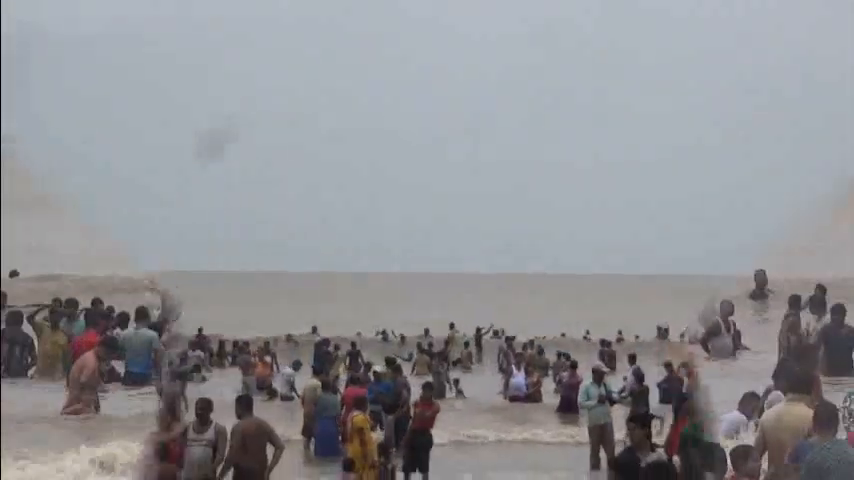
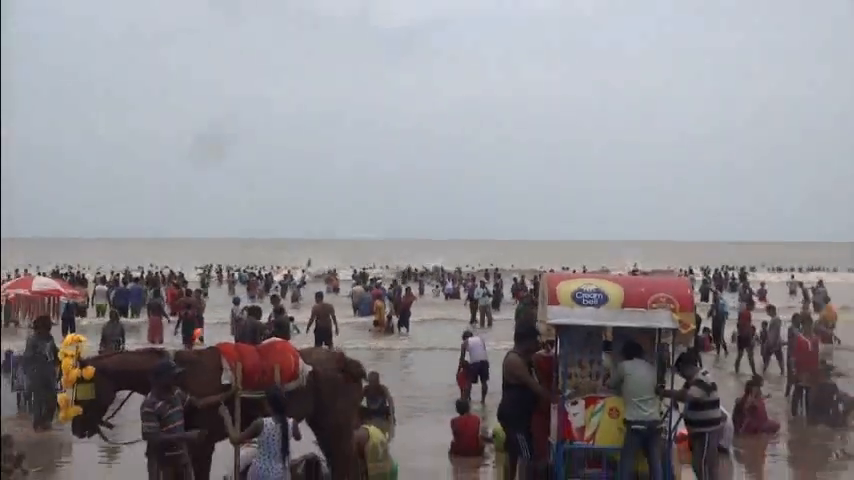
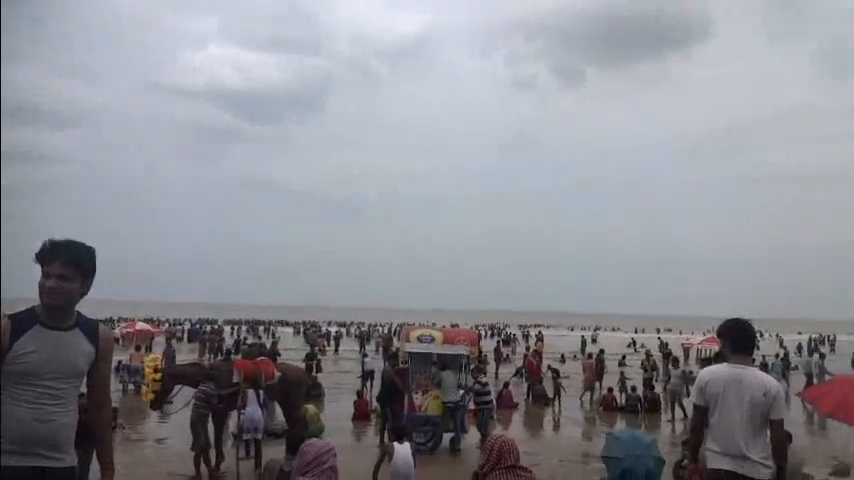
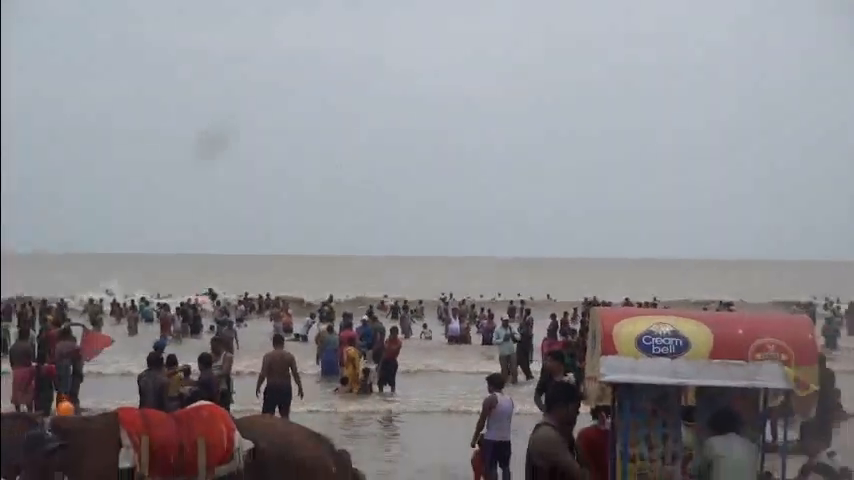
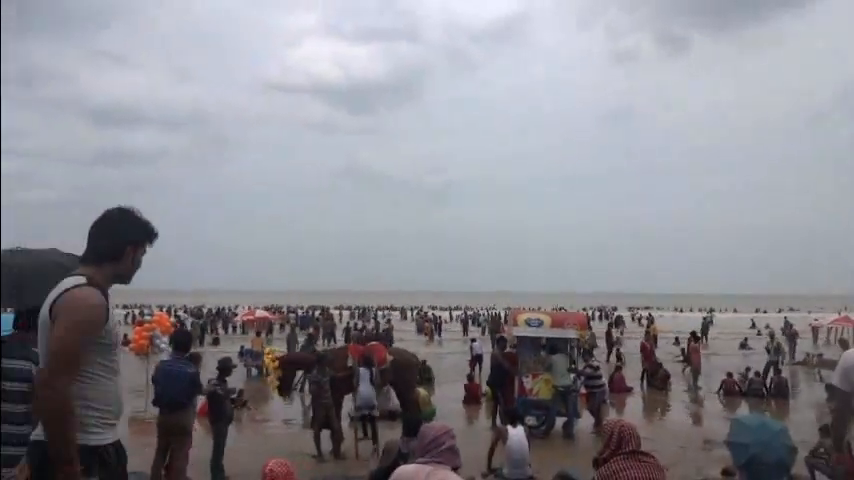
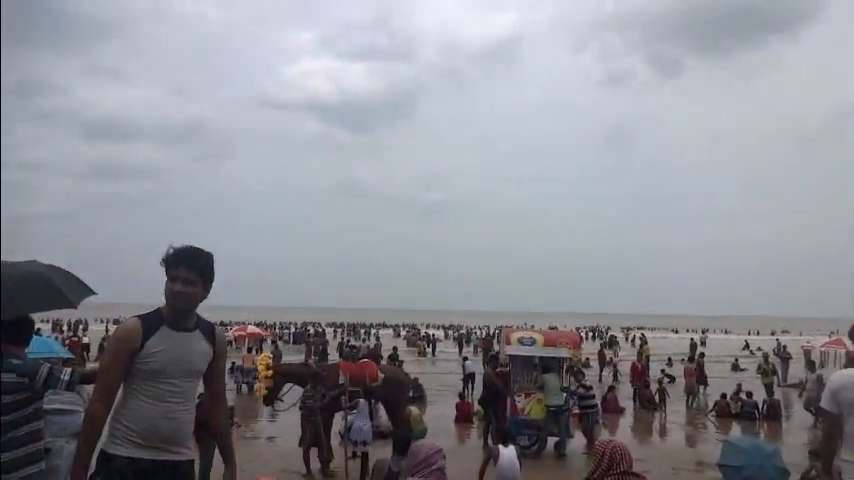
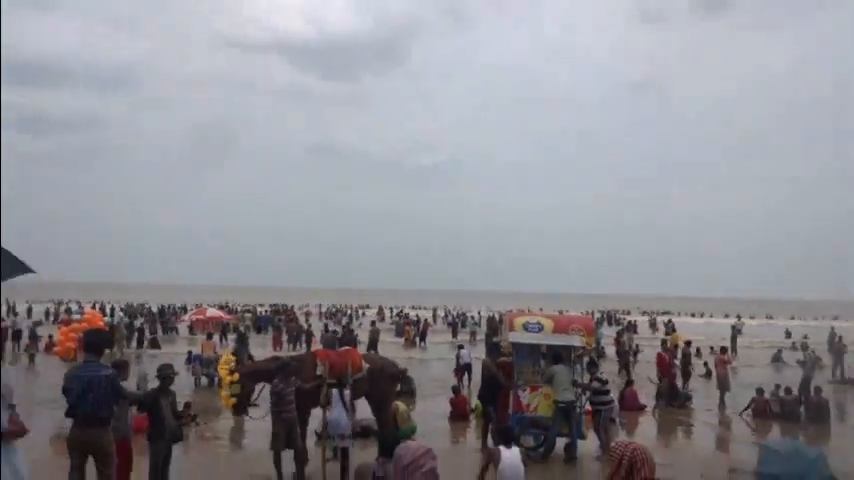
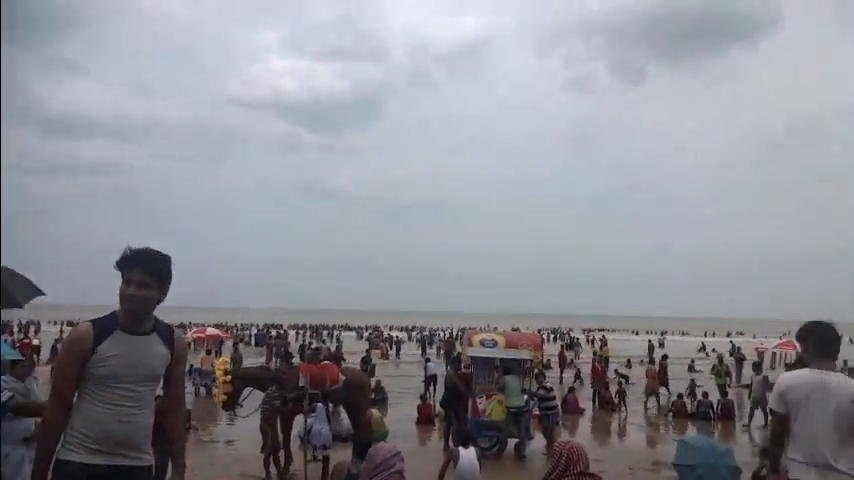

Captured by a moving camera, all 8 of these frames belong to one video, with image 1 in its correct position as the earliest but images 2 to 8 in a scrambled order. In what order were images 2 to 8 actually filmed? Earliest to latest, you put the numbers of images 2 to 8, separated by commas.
4, 2, 7, 5, 6, 8, 3
